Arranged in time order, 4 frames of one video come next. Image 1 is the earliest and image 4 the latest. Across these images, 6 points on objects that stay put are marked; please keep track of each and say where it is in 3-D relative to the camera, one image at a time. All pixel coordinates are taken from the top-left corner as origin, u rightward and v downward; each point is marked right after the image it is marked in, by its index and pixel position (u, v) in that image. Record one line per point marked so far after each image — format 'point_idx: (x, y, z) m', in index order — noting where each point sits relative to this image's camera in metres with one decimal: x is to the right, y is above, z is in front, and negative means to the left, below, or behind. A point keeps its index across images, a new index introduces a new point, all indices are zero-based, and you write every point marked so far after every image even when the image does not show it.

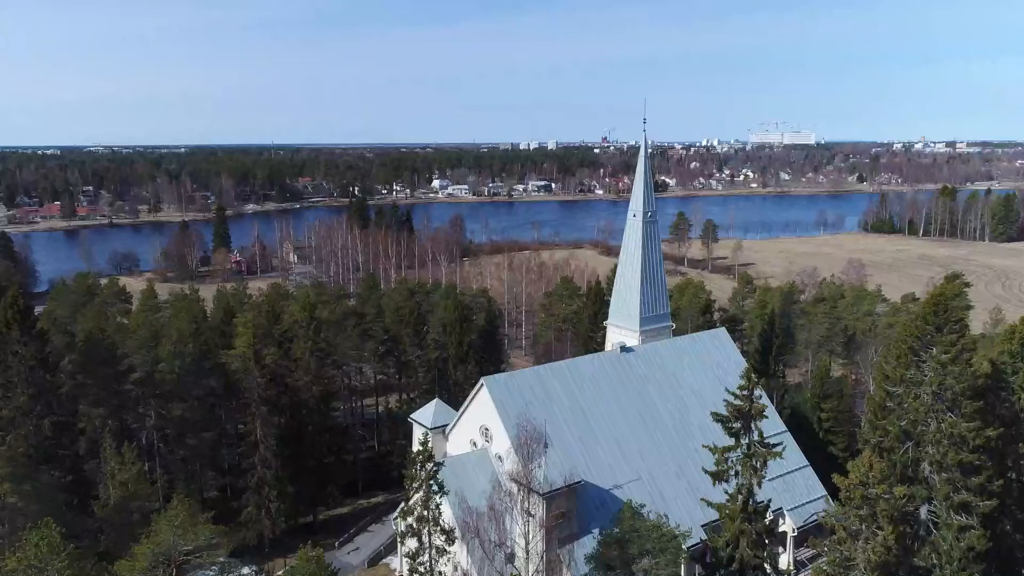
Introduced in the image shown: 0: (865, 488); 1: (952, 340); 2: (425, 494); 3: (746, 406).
0: (+6.9, -3.8, +13.3) m
1: (+12.4, -1.5, +19.6) m
2: (-1.7, -4.1, +14.0) m
3: (+4.8, -2.4, +14.3) m
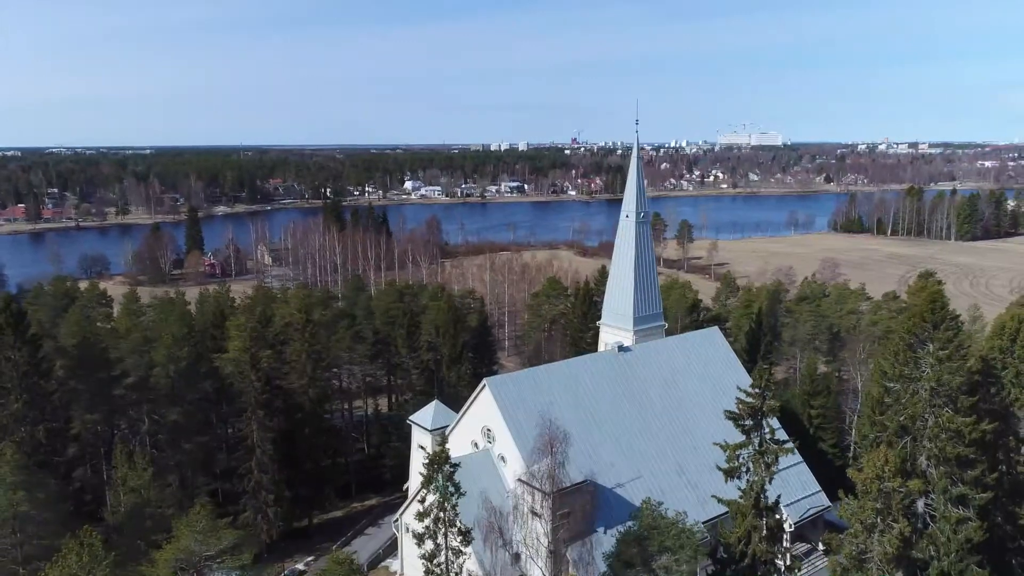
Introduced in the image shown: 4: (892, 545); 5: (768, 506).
0: (+7.2, -3.7, +13.5) m
1: (+12.5, -1.4, +20.1) m
2: (-1.4, -4.1, +13.9) m
3: (+5.1, -2.4, +14.5) m
4: (+7.2, -4.8, +13.3) m
5: (+5.3, -4.5, +14.6) m
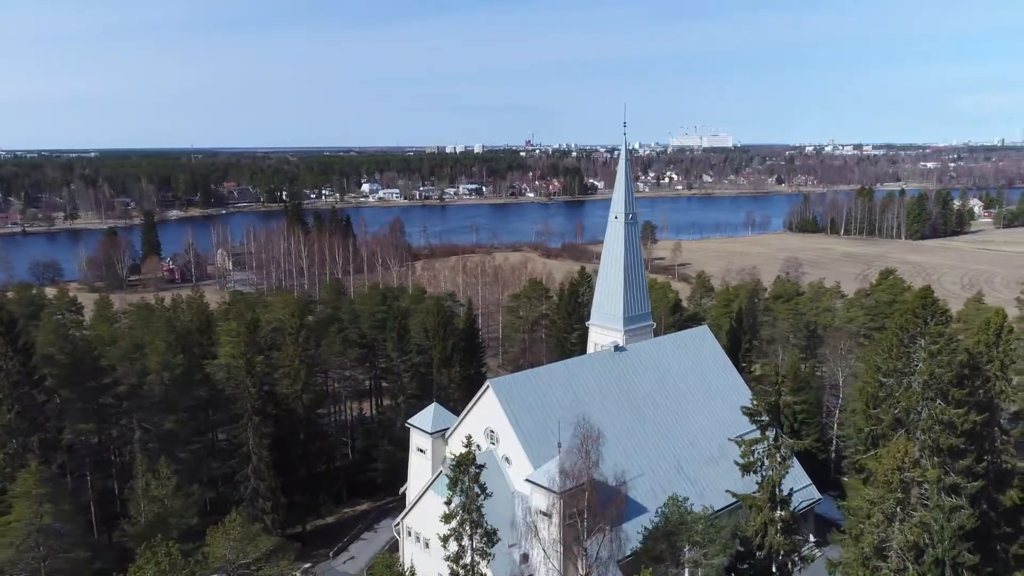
0: (+7.7, -3.7, +14.0) m
1: (+12.6, -1.3, +20.8) m
2: (-0.9, -4.1, +14.0) m
3: (+5.5, -2.4, +14.9) m
4: (+7.7, -4.8, +13.8) m
5: (+5.8, -4.5, +15.0) m
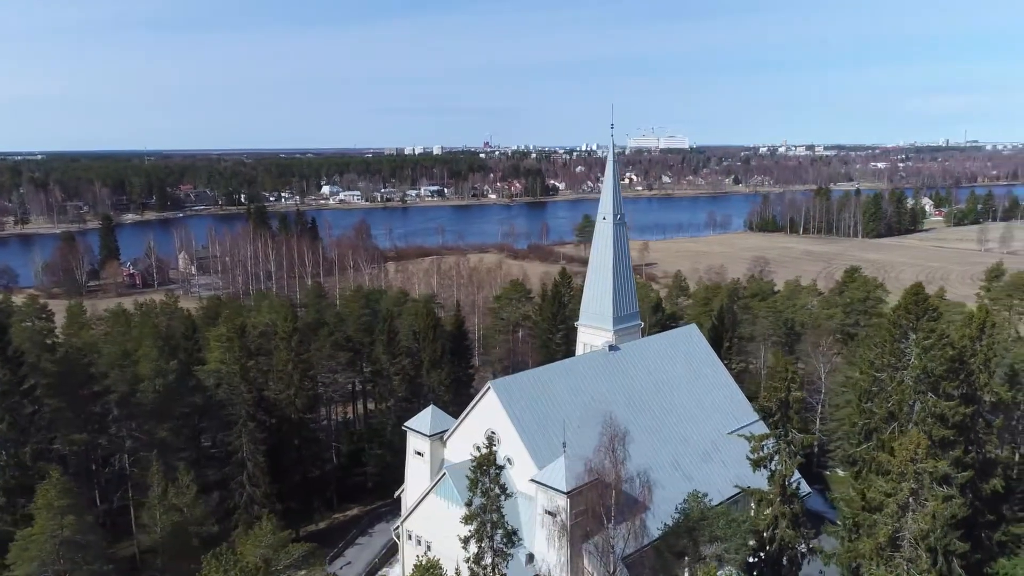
0: (+8.0, -3.6, +14.5) m
1: (+12.6, -1.2, +21.5) m
2: (-0.5, -4.2, +14.0) m
3: (+5.8, -2.3, +15.2) m
4: (+8.1, -4.7, +14.2) m
5: (+6.1, -4.5, +15.4) m
